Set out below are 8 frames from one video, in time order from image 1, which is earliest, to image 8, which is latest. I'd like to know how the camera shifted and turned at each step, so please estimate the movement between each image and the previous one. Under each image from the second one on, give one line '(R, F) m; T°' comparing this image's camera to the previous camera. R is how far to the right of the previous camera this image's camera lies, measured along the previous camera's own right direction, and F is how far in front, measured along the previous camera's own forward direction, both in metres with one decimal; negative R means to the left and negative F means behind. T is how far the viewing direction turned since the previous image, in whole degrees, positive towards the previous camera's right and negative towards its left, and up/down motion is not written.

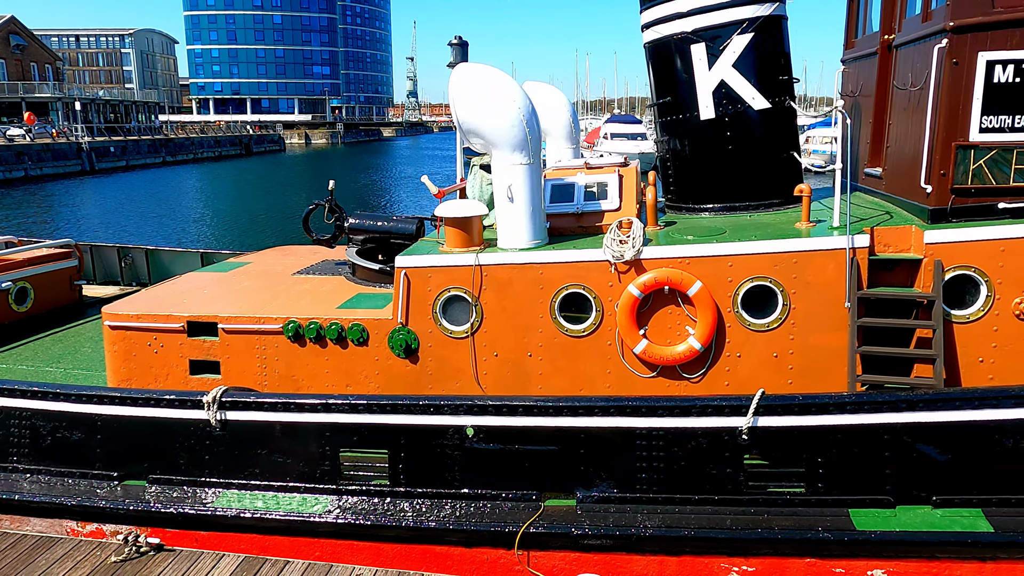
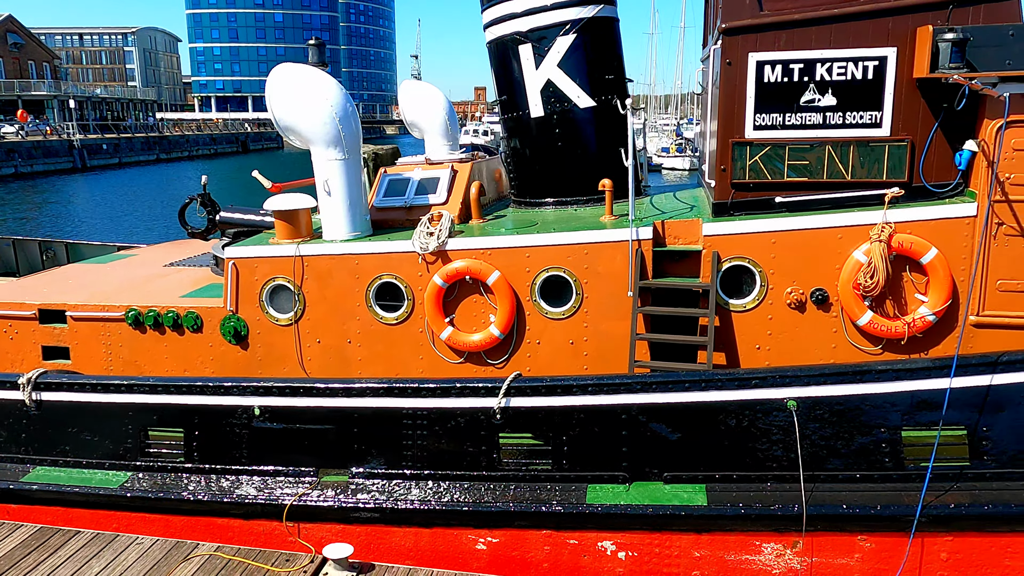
(+1.3, -0.2) m; -1°
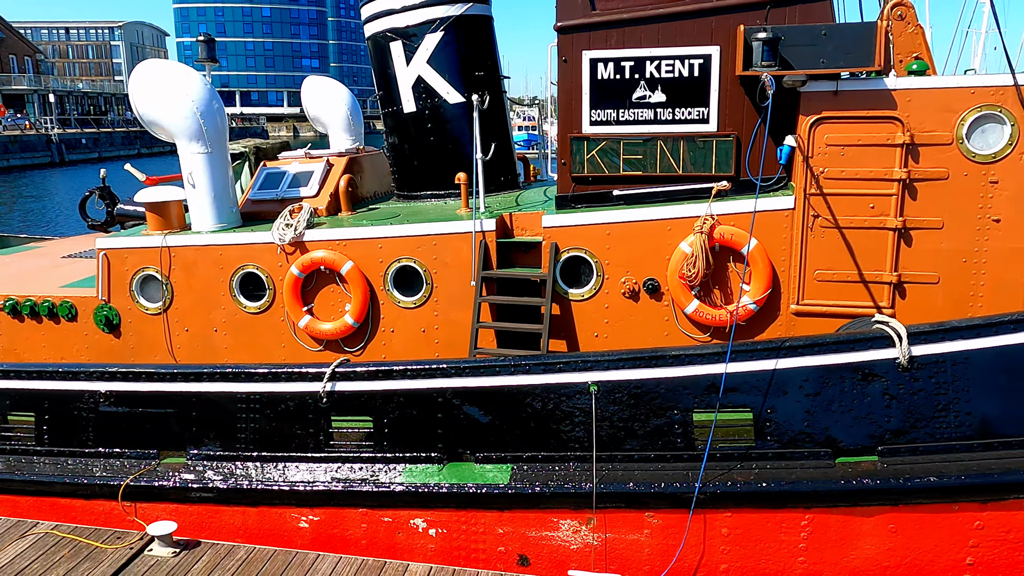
(+1.0, -0.2) m; 0°
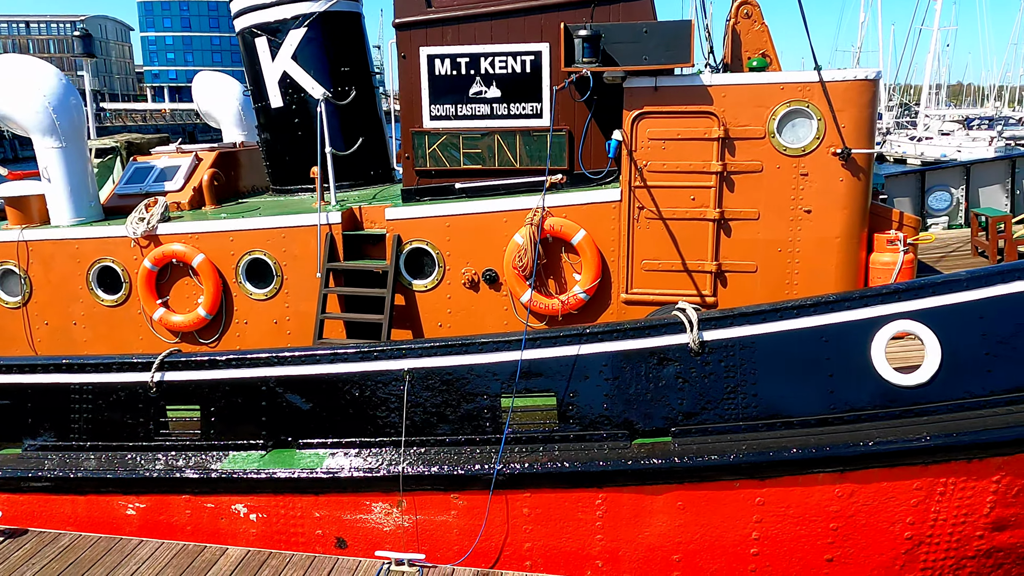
(+0.9, -0.1) m; +2°
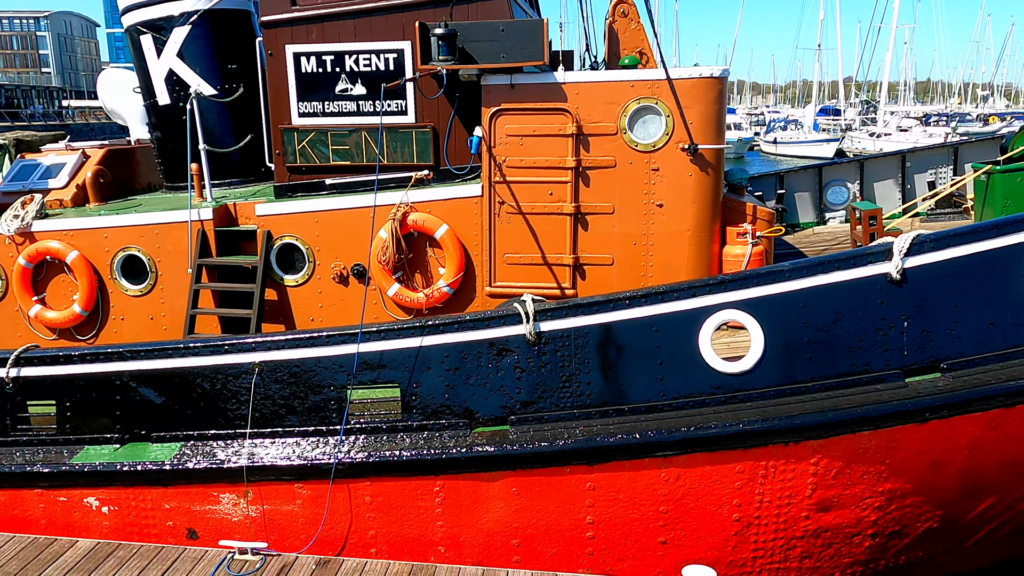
(+0.7, -0.1) m; +2°
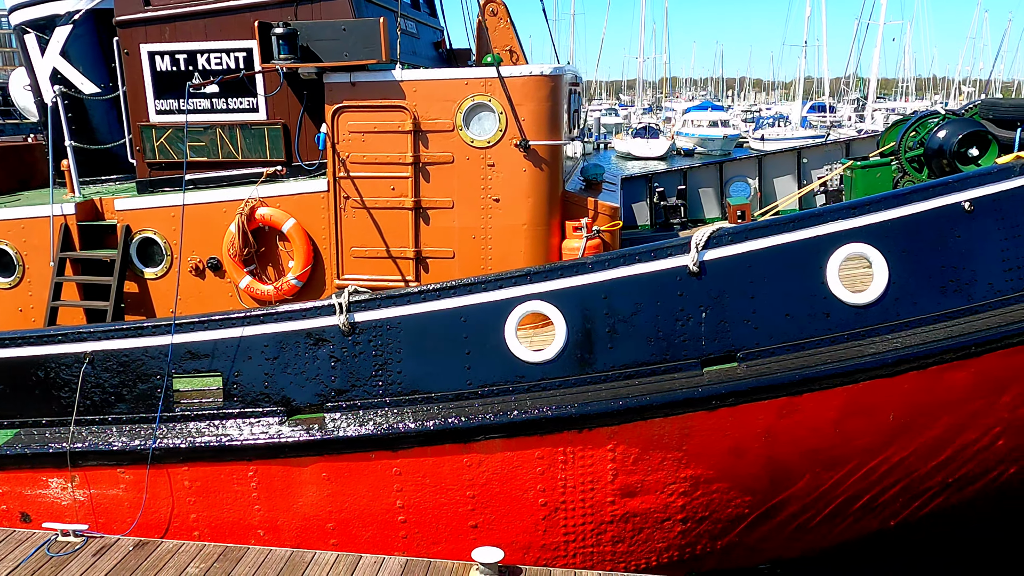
(+1.0, -0.1) m; 0°
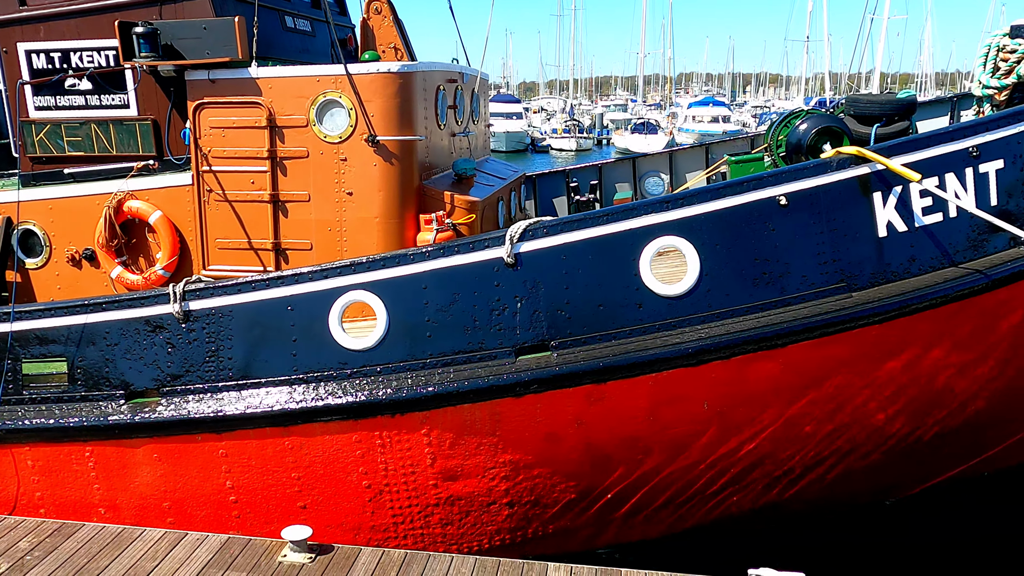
(+1.1, -0.1) m; -1°
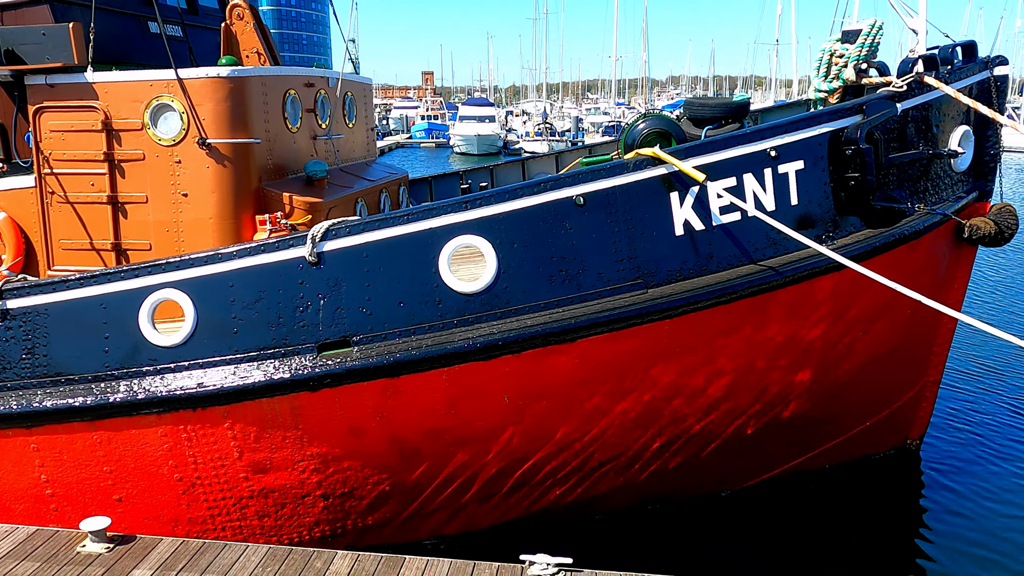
(+1.1, -0.1) m; +1°
